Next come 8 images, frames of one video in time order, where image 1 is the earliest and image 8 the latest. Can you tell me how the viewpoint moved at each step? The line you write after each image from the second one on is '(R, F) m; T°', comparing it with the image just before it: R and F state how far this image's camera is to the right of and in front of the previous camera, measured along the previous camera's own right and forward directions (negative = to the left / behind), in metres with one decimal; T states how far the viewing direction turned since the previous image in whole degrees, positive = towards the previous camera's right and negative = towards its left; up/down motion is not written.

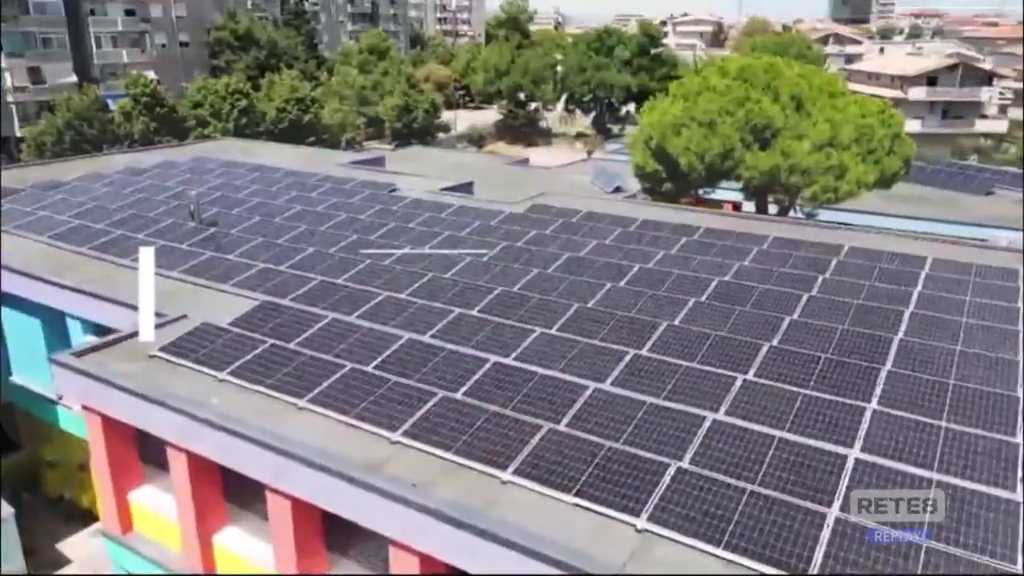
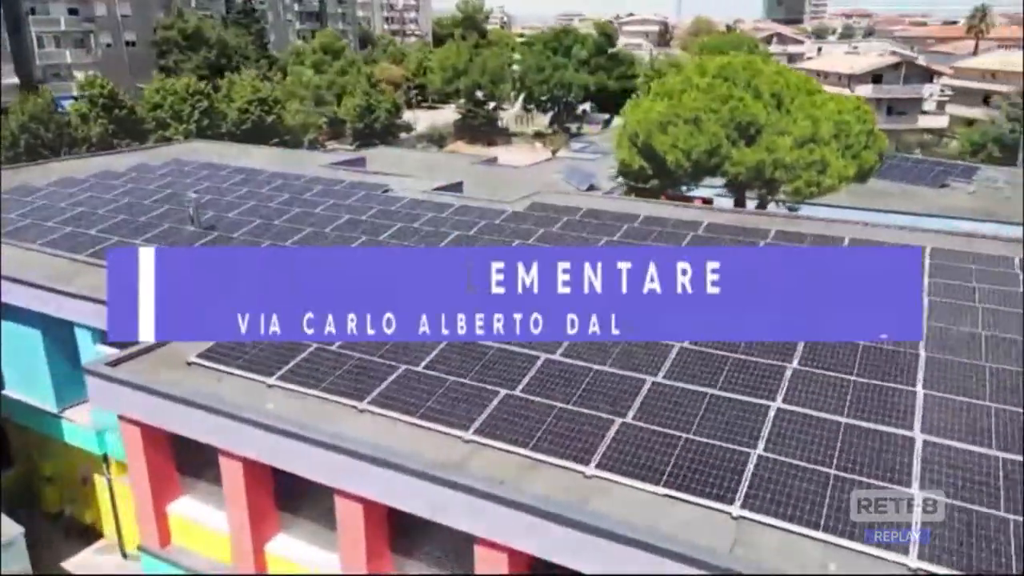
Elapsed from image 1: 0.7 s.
(-0.1, -0.4) m; +3°
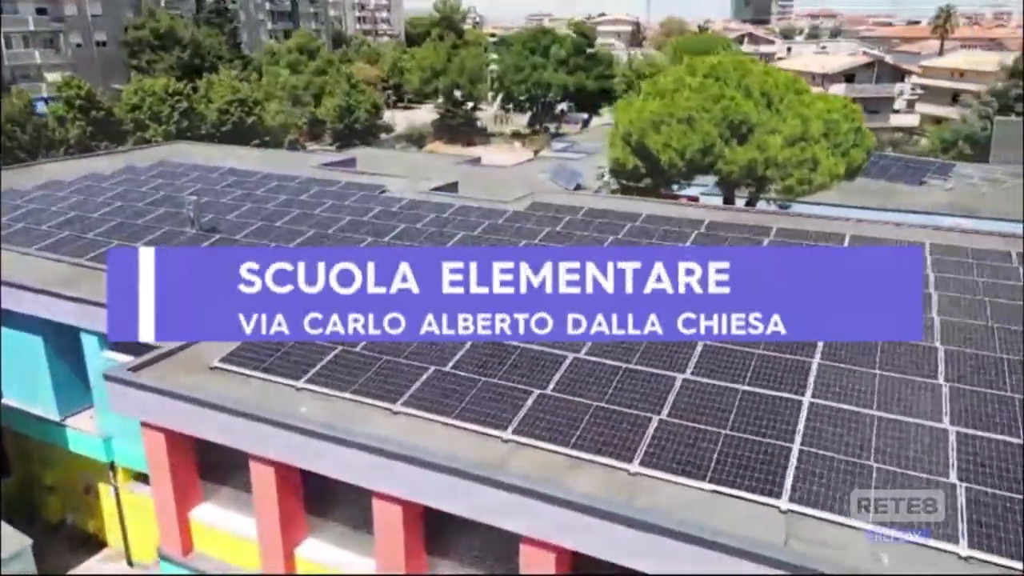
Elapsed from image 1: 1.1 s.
(-0.2, -0.1) m; +2°
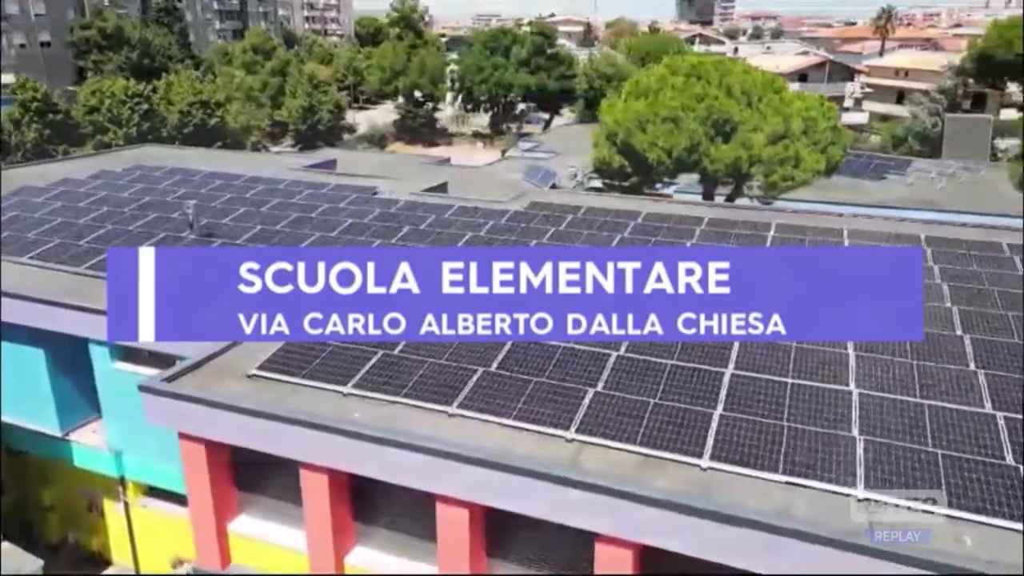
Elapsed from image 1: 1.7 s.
(-0.7, 0.0) m; +4°
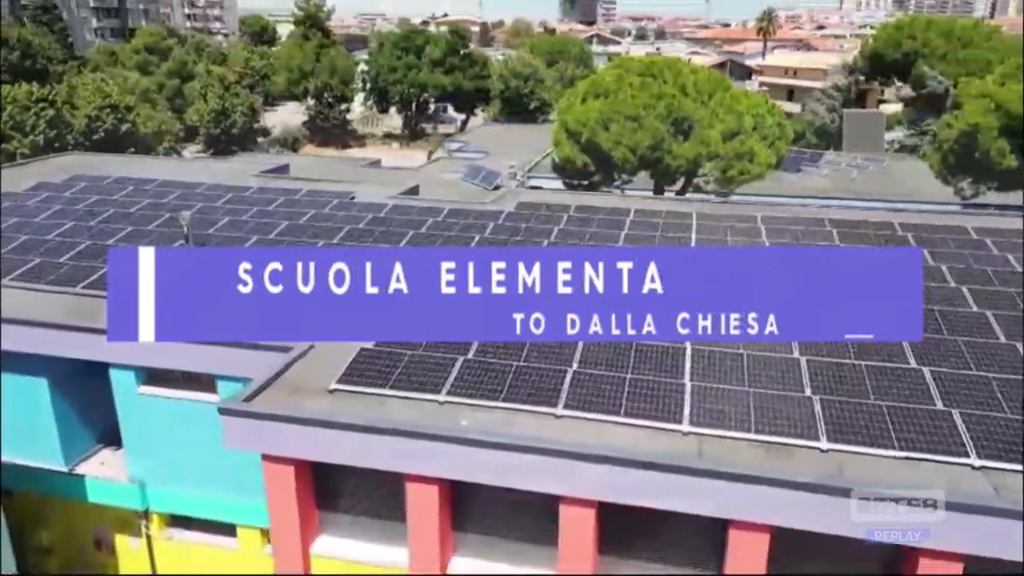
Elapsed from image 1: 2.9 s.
(-1.4, +0.1) m; +8°
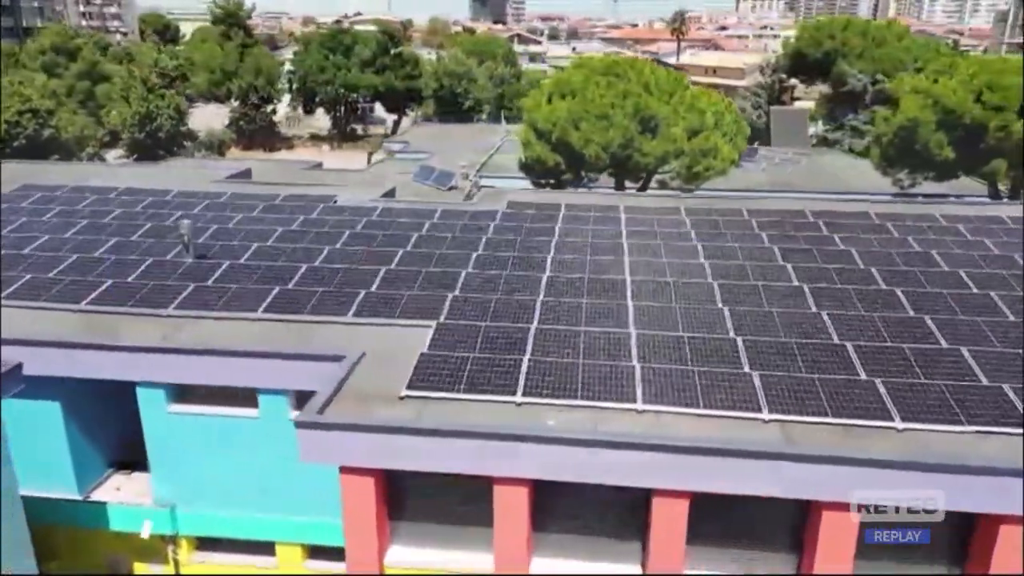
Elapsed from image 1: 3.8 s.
(-1.1, 0.0) m; +6°
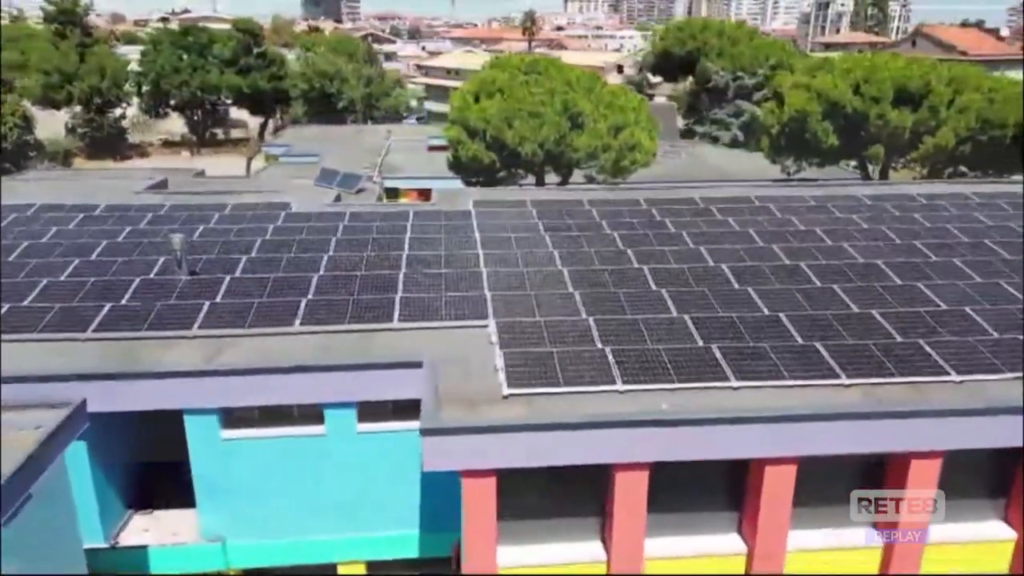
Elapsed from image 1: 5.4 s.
(-1.7, +0.1) m; +11°
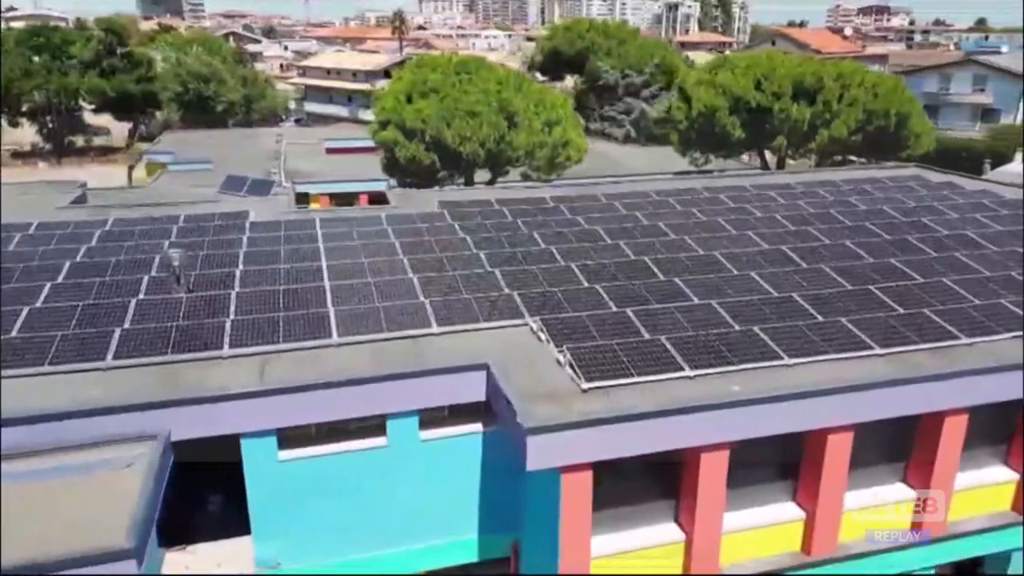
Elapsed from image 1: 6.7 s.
(-1.4, +0.1) m; +10°
